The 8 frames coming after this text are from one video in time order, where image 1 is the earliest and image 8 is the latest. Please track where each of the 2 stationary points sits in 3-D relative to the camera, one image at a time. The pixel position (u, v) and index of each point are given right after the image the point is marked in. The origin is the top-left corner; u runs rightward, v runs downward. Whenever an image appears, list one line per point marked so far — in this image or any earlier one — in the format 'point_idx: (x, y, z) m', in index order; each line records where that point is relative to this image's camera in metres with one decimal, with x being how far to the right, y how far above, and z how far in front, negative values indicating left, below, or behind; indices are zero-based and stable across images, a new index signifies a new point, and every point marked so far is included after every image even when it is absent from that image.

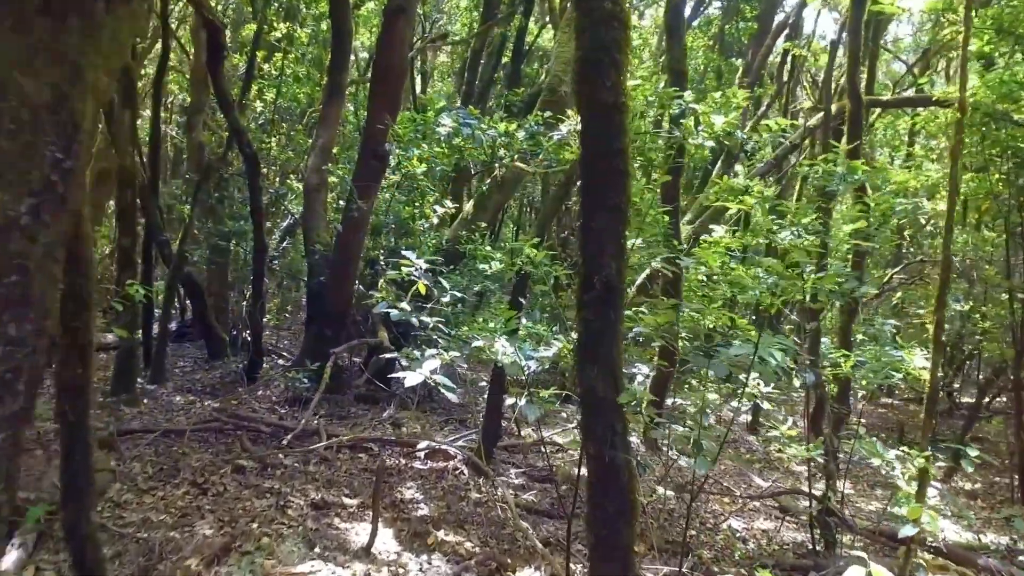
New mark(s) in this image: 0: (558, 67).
0: (+0.5, +2.7, +10.1) m
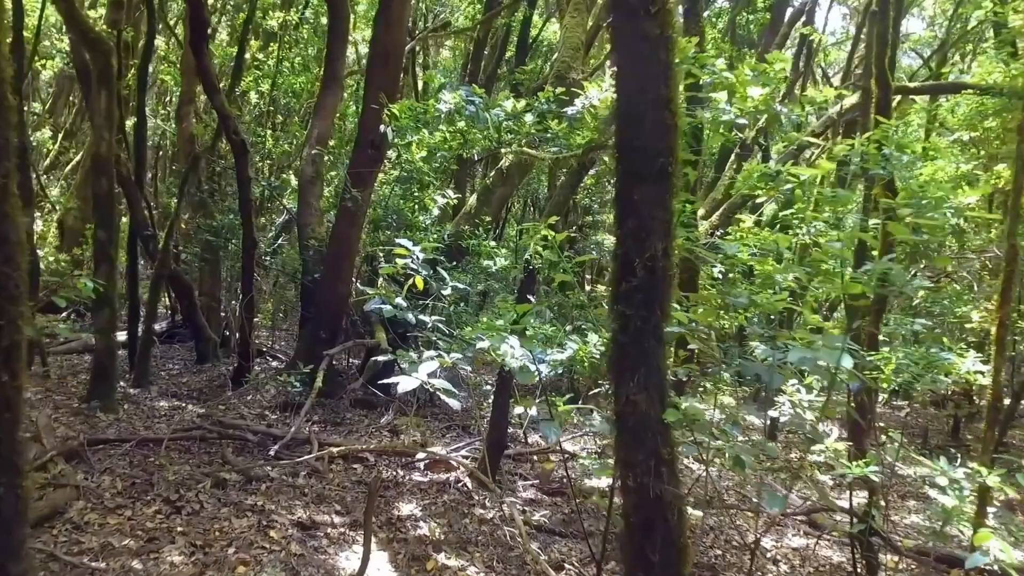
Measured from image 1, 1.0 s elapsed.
0: (+0.6, +2.7, +9.6) m
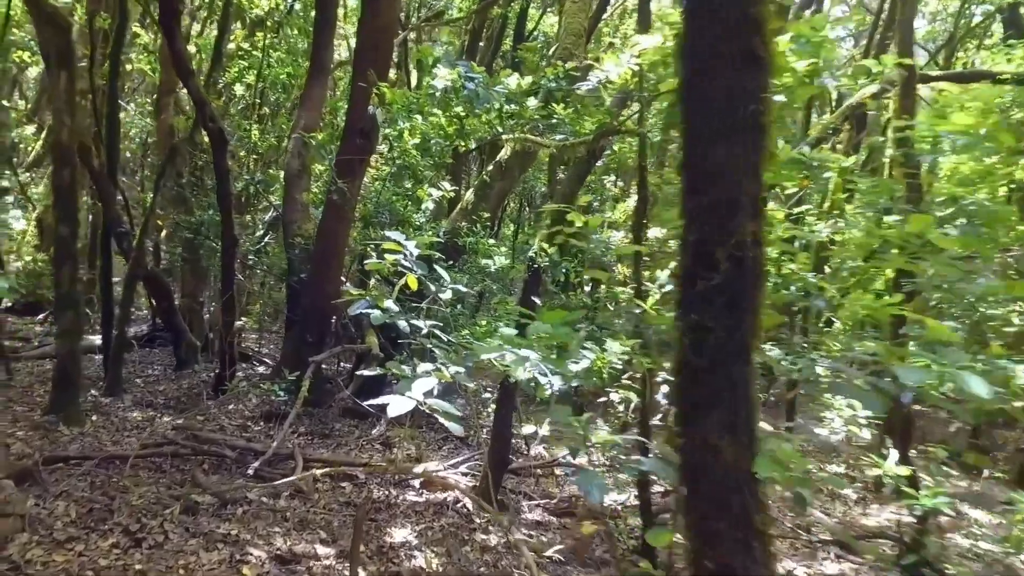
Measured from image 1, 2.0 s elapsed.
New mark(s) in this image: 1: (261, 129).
0: (+0.6, +2.7, +9.0) m
1: (-3.4, +2.2, +11.3) m
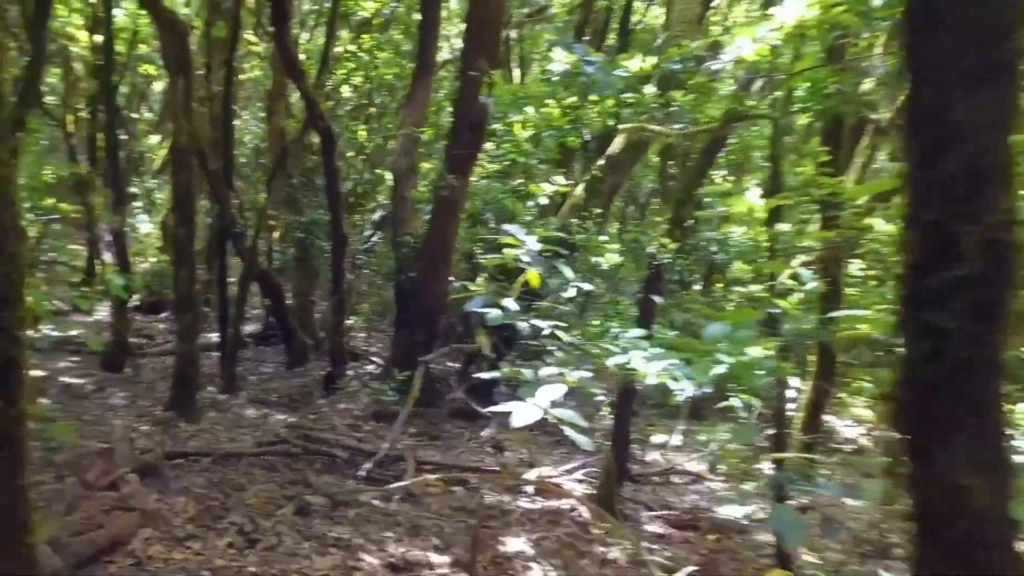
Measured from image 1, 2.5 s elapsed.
0: (+1.8, +2.7, +8.6) m
1: (-2.0, +2.2, +11.4) m
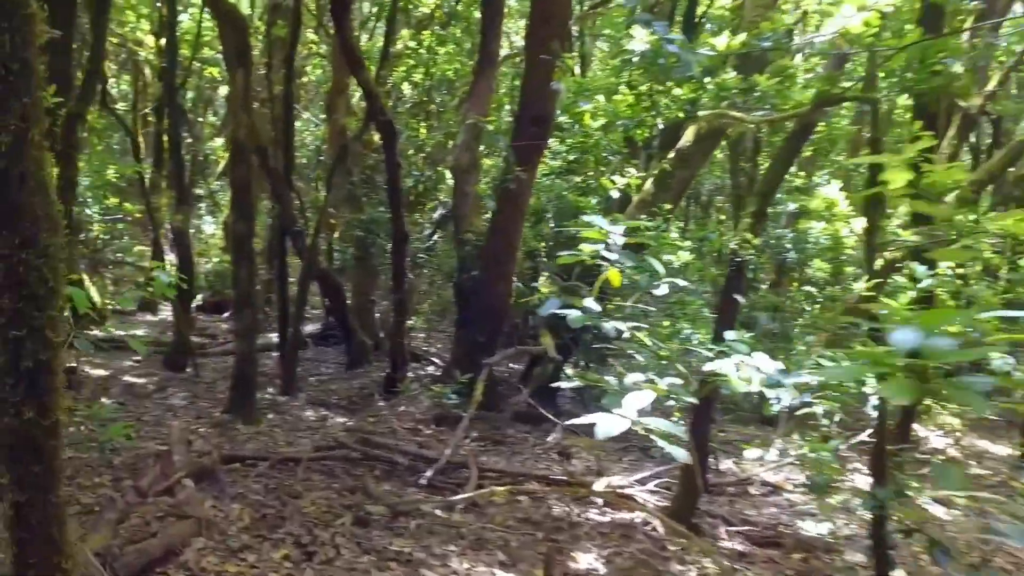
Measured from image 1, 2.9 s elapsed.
0: (+2.4, +2.7, +8.2) m
1: (-1.1, +2.2, +11.2) m
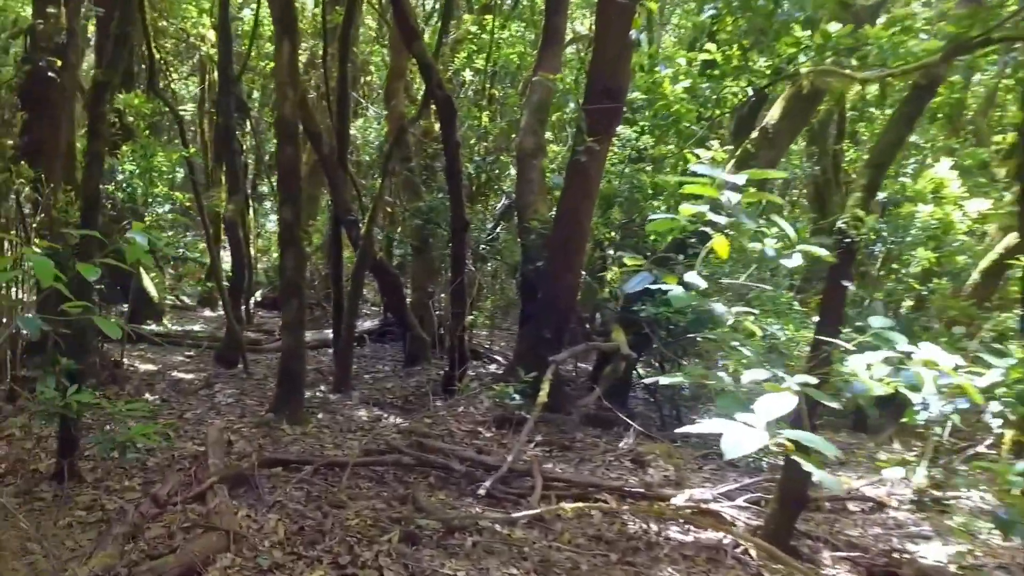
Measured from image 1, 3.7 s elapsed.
0: (+3.0, +2.8, +7.4) m
1: (-0.3, +2.3, +10.7) m
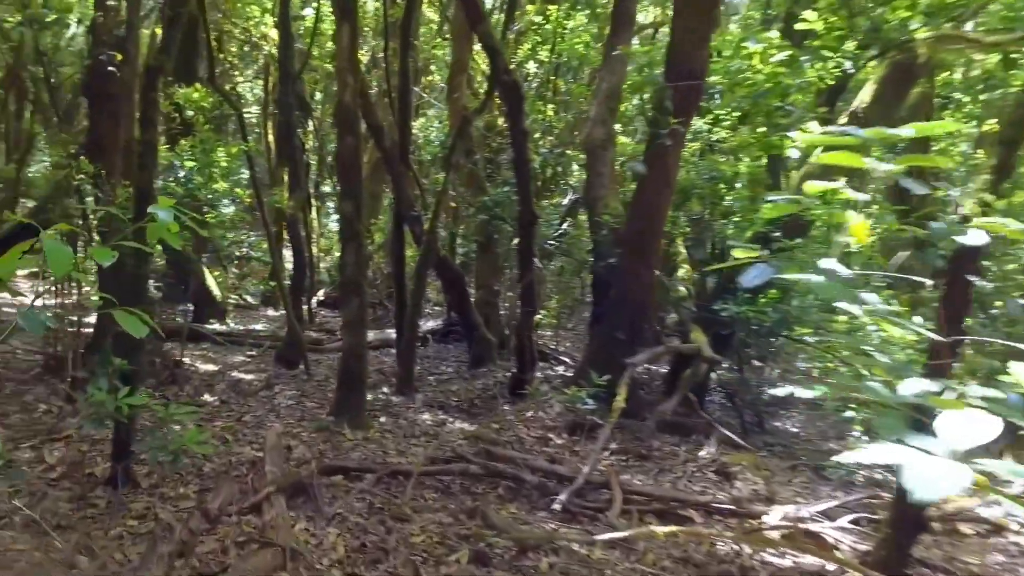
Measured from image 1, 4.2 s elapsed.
0: (+3.6, +2.8, +6.8) m
1: (+0.6, +2.3, +10.3) m
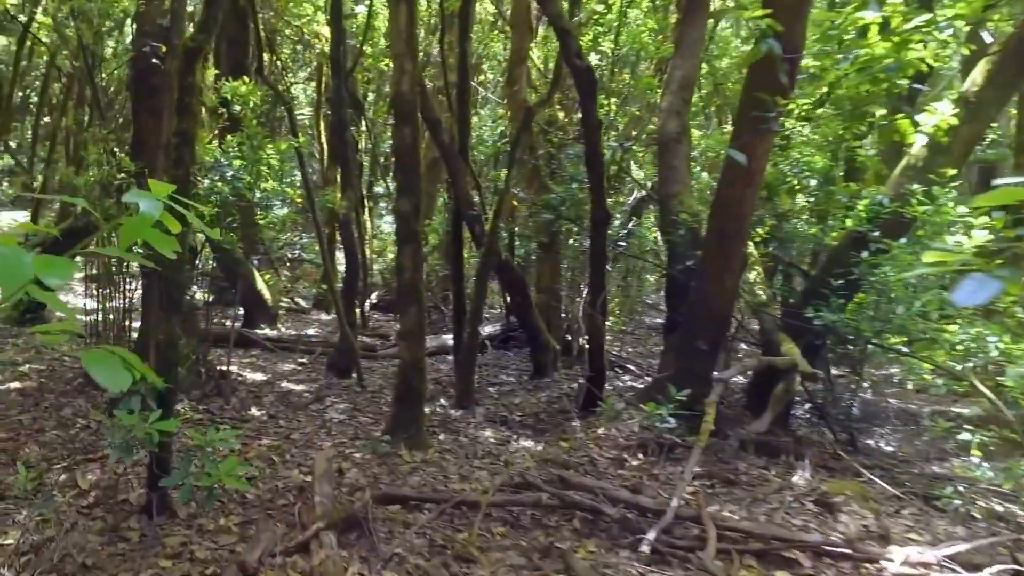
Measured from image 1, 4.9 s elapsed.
0: (+4.1, +2.8, +6.1) m
1: (+1.3, +2.2, +9.7) m
